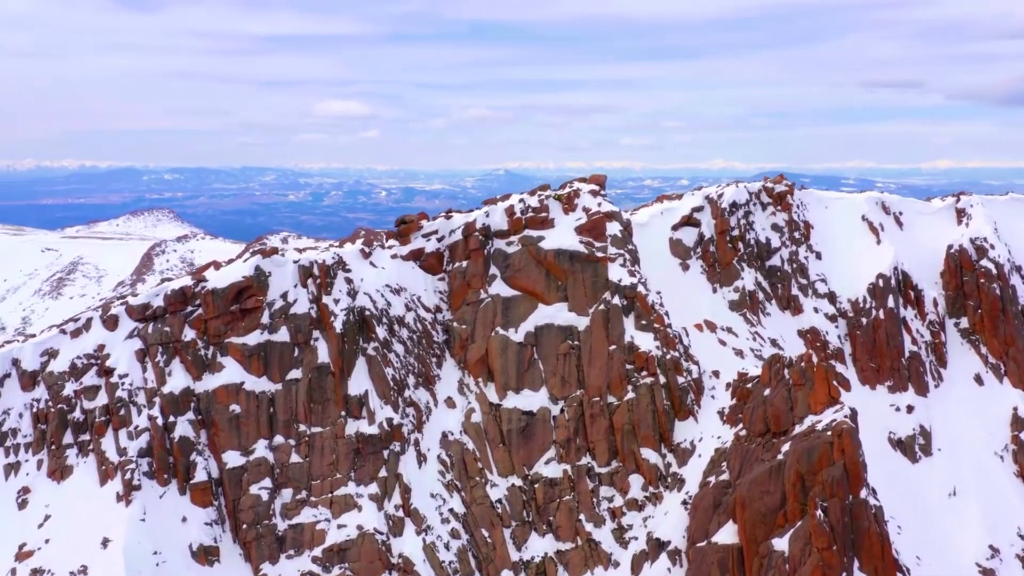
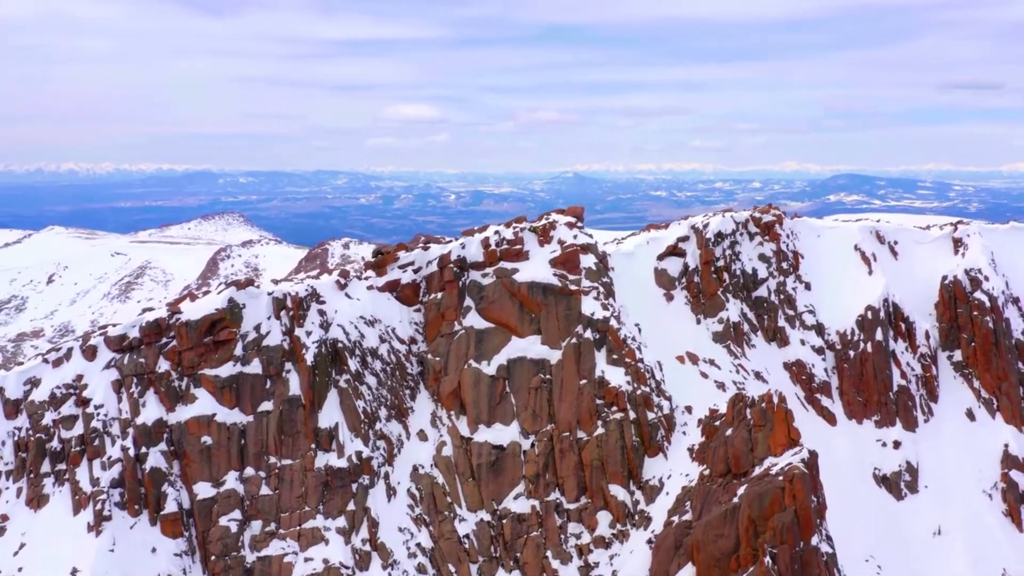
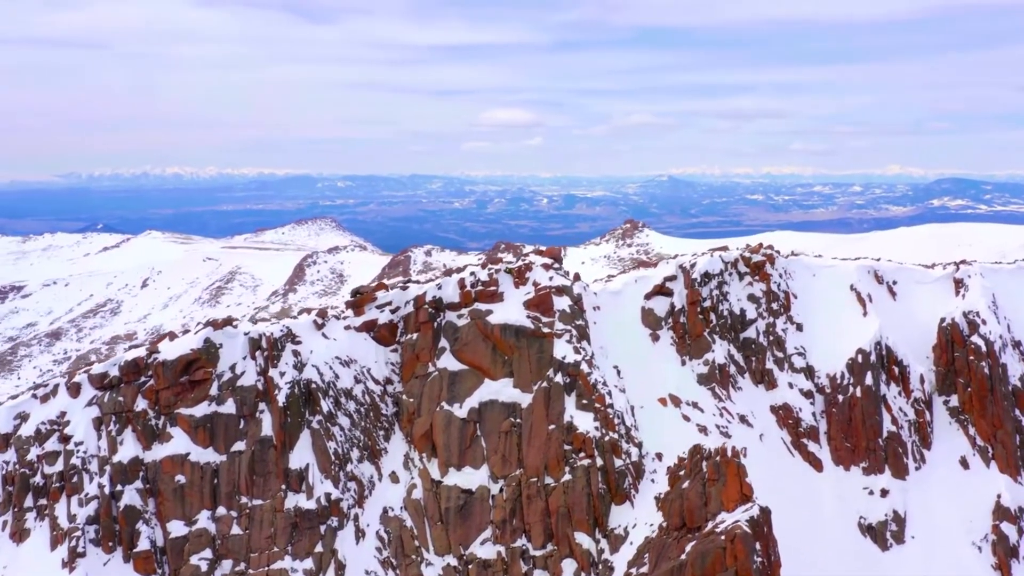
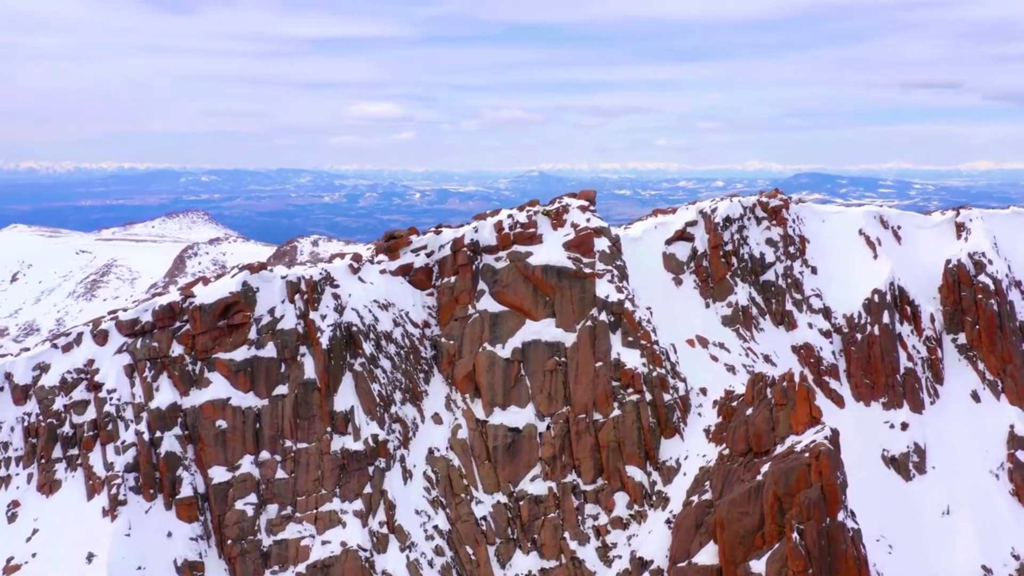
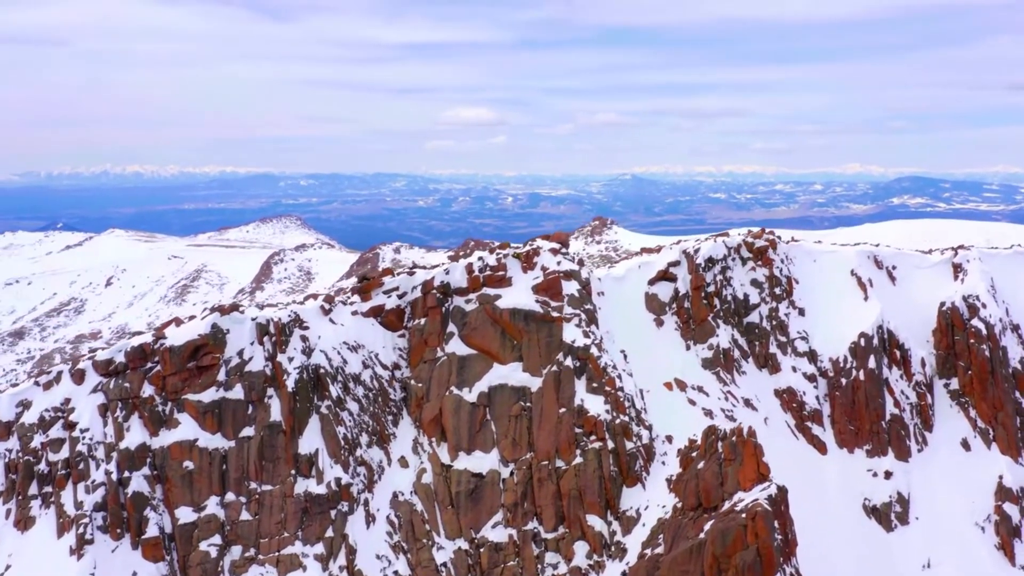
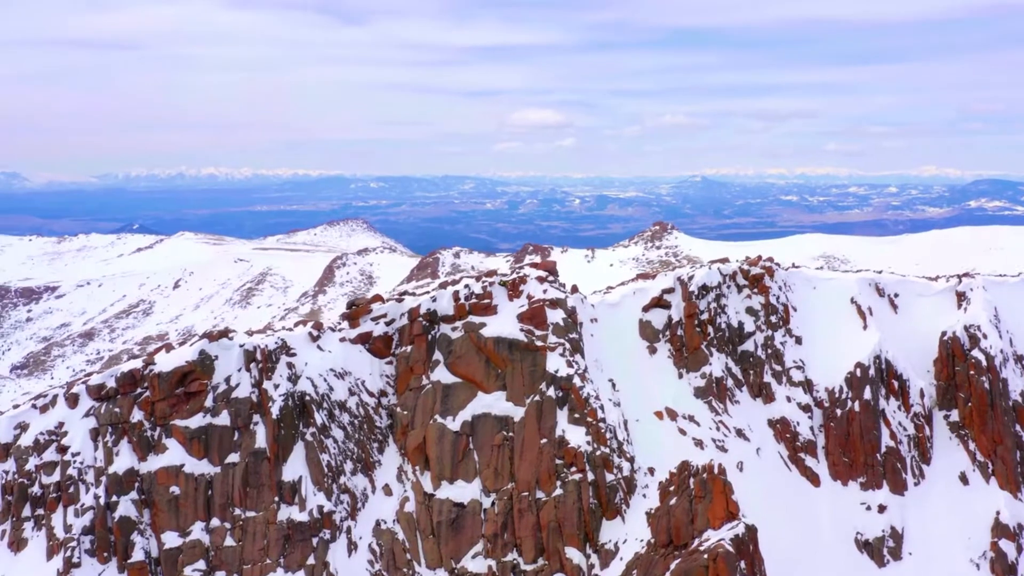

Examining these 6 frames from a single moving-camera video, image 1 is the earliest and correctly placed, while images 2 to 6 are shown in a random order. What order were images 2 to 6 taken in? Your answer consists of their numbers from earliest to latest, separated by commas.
4, 2, 5, 3, 6
